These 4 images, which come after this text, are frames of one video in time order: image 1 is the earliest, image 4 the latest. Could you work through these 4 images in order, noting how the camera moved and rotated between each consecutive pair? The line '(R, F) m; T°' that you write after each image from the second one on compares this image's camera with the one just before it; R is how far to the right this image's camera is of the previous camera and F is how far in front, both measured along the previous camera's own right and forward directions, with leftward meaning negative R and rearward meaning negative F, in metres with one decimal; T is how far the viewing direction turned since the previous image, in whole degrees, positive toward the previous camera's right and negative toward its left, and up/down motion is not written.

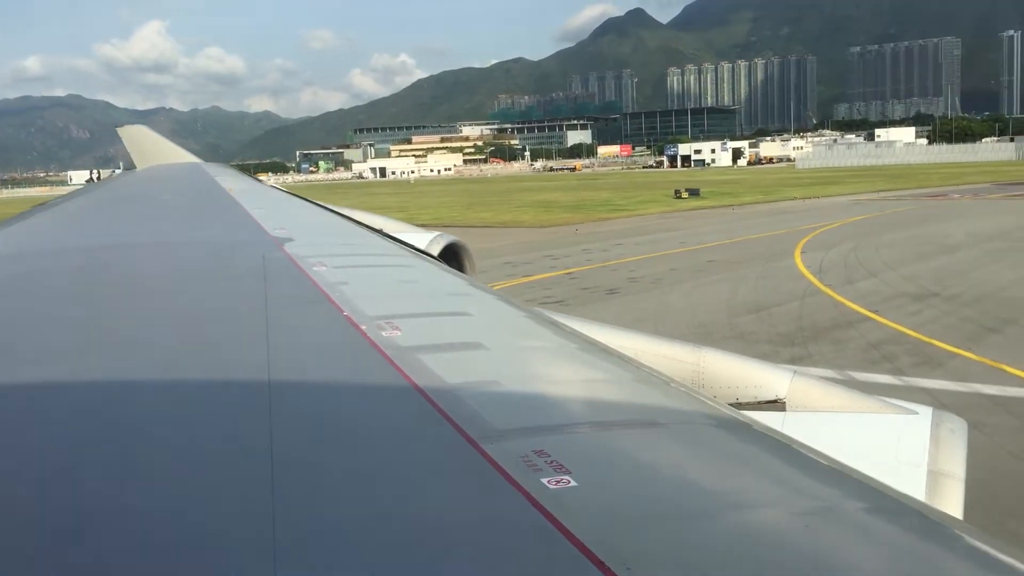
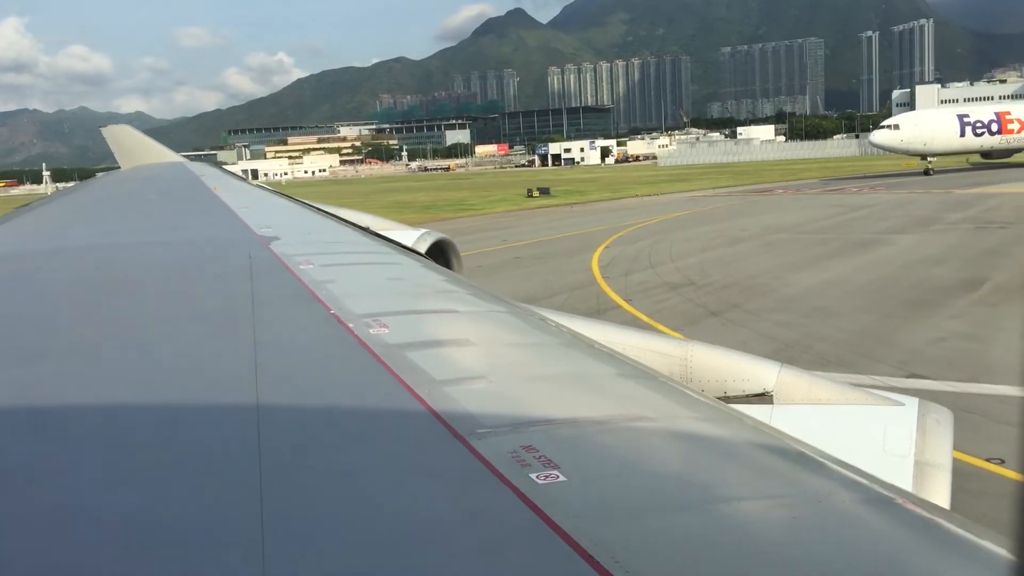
(-0.5, 0.0) m; +1°
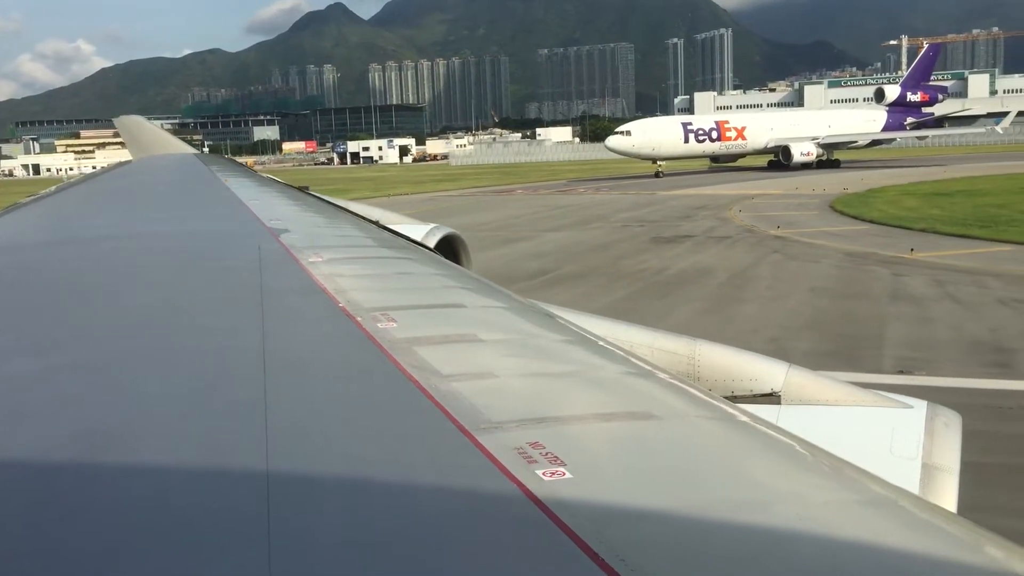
(-1.5, +0.2) m; +1°
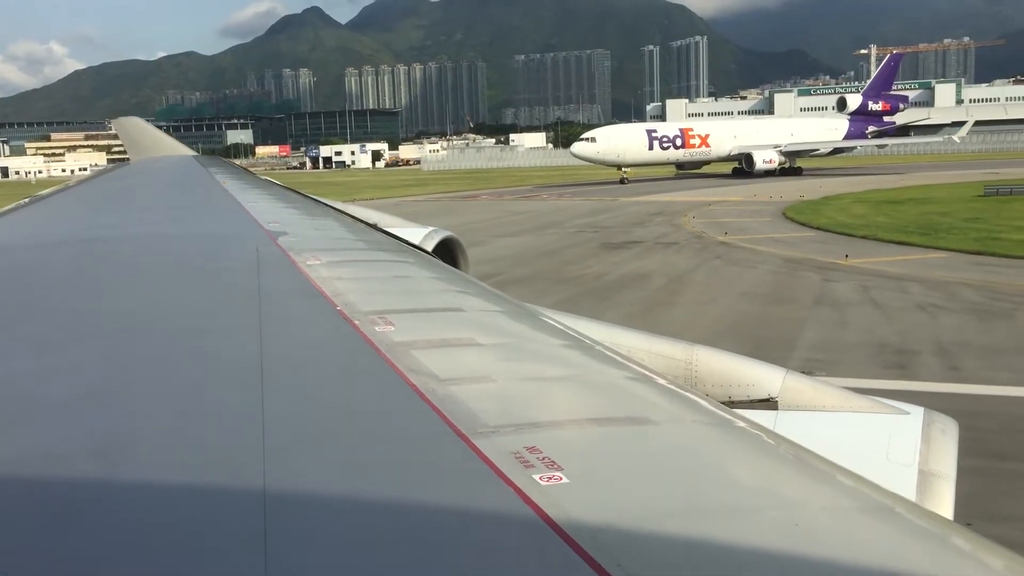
(-0.2, +0.1) m; 0°
